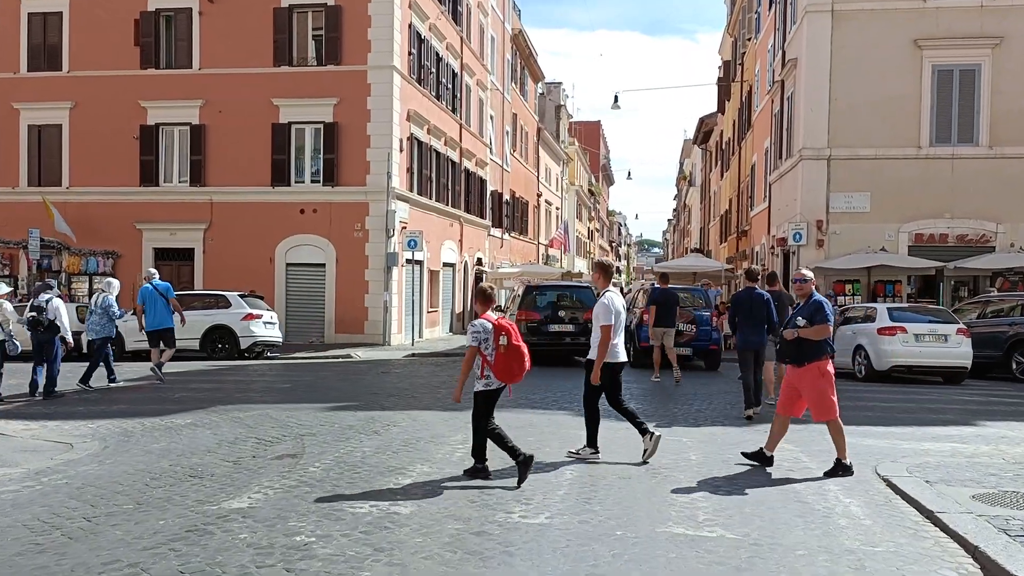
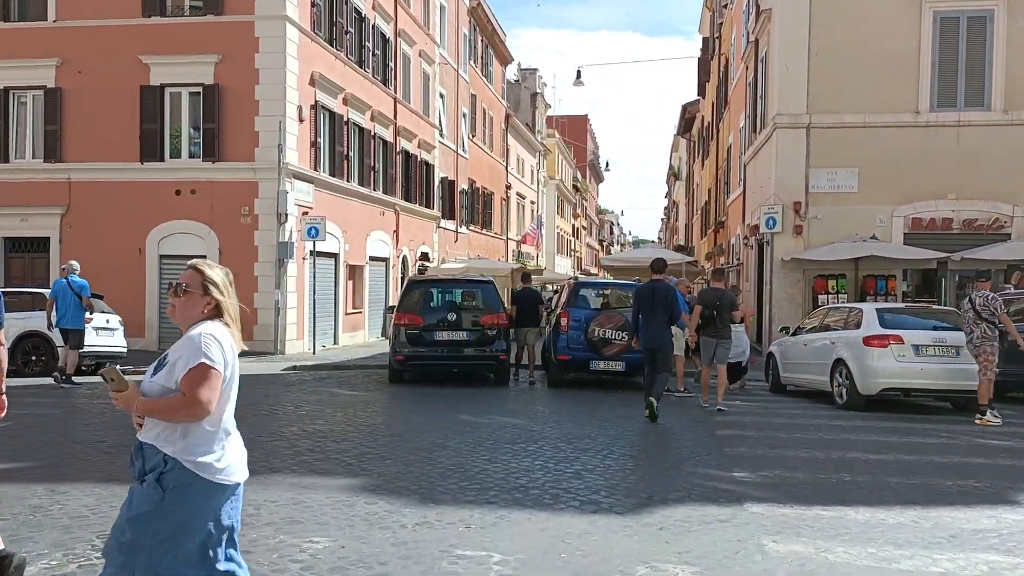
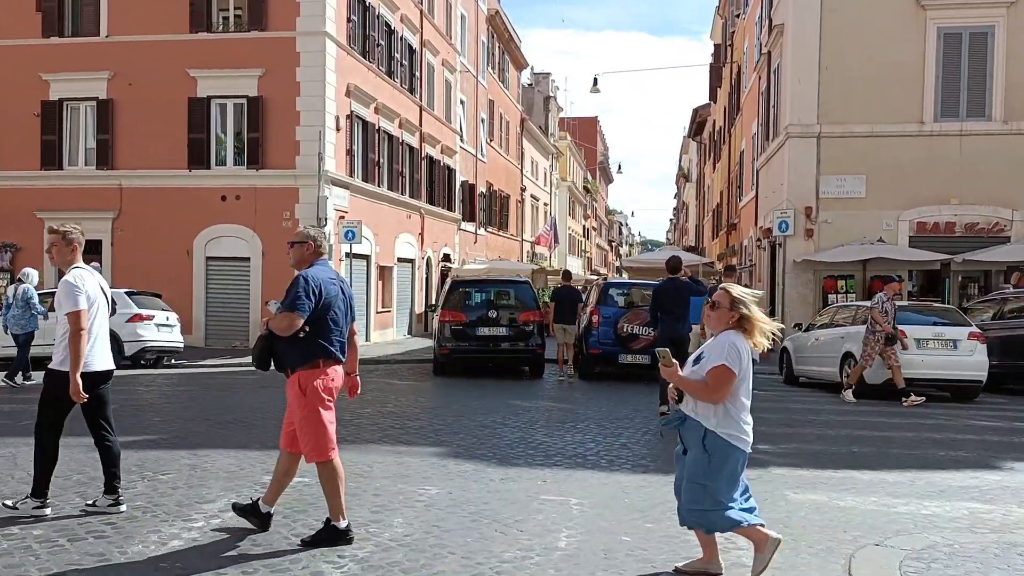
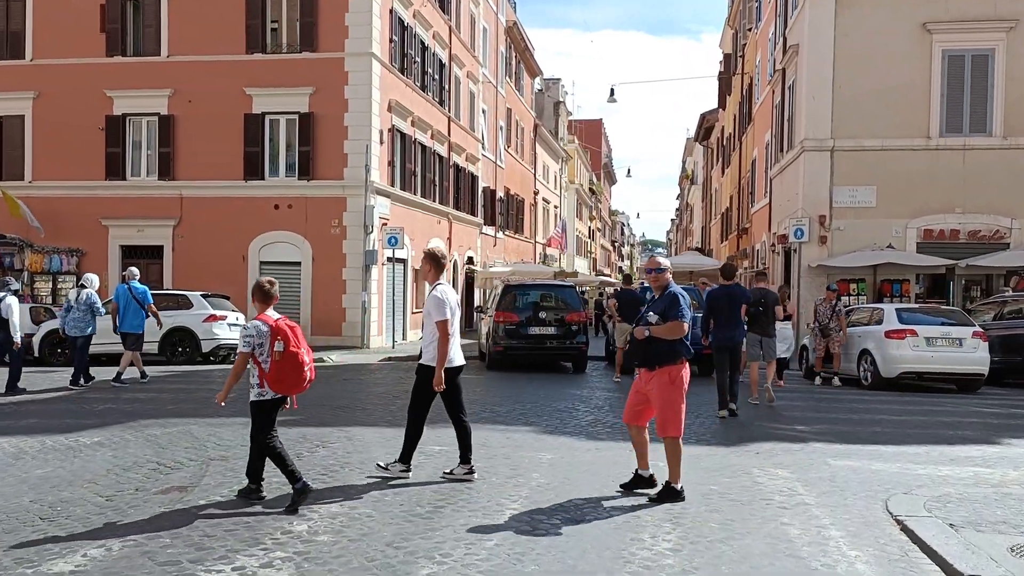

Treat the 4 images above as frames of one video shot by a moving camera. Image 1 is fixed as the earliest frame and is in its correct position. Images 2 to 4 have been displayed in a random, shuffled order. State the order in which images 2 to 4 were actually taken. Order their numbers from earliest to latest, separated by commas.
4, 3, 2
